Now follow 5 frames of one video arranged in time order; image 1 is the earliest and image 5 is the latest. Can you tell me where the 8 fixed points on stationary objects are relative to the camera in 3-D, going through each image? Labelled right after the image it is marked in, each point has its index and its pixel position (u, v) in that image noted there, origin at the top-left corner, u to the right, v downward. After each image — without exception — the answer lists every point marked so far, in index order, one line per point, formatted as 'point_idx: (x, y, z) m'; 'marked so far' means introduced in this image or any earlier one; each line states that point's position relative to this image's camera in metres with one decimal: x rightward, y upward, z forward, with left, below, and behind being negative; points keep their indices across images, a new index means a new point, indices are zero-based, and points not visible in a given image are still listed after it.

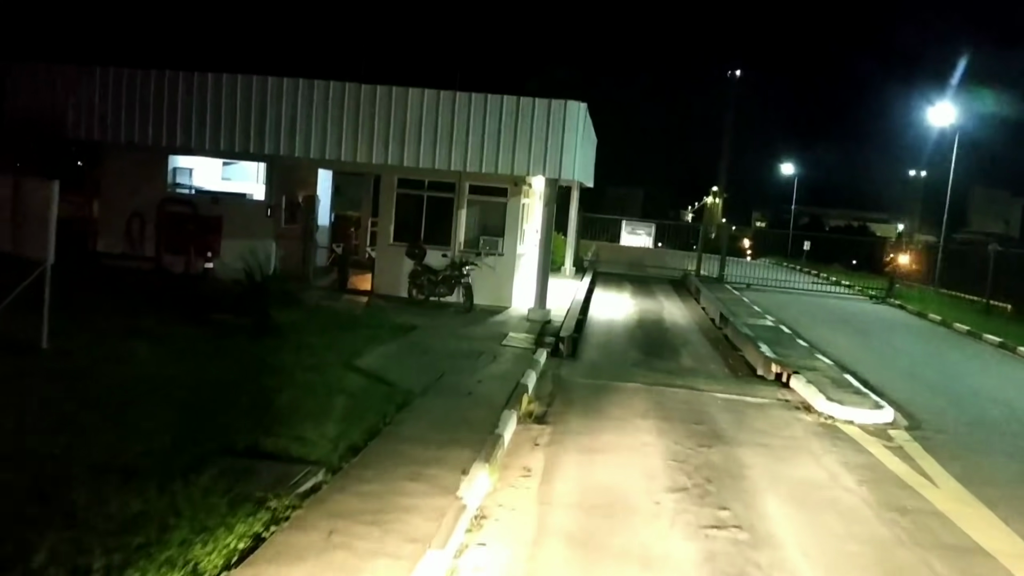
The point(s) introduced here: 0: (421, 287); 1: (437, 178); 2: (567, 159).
0: (-1.4, 0.0, +16.5) m
1: (-1.2, +1.8, +17.2) m
2: (+0.8, +1.9, +15.3) m
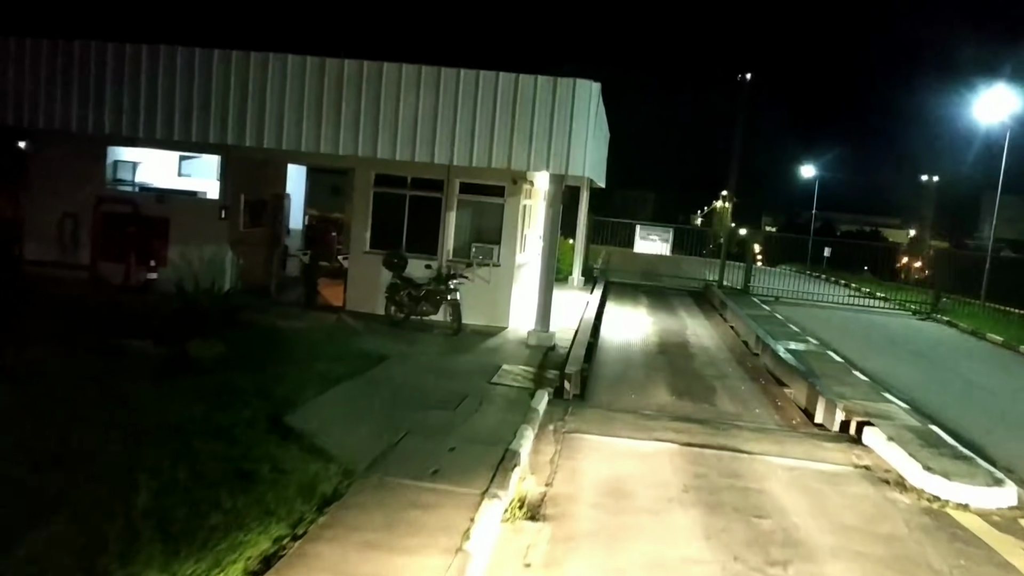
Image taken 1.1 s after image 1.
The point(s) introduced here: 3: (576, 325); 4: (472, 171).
0: (-1.4, -0.2, +13.7) m
1: (-1.2, +1.6, +14.5) m
2: (+0.8, +1.7, +12.5) m
3: (+0.9, -0.5, +15.3) m
4: (-0.6, +1.6, +14.3) m
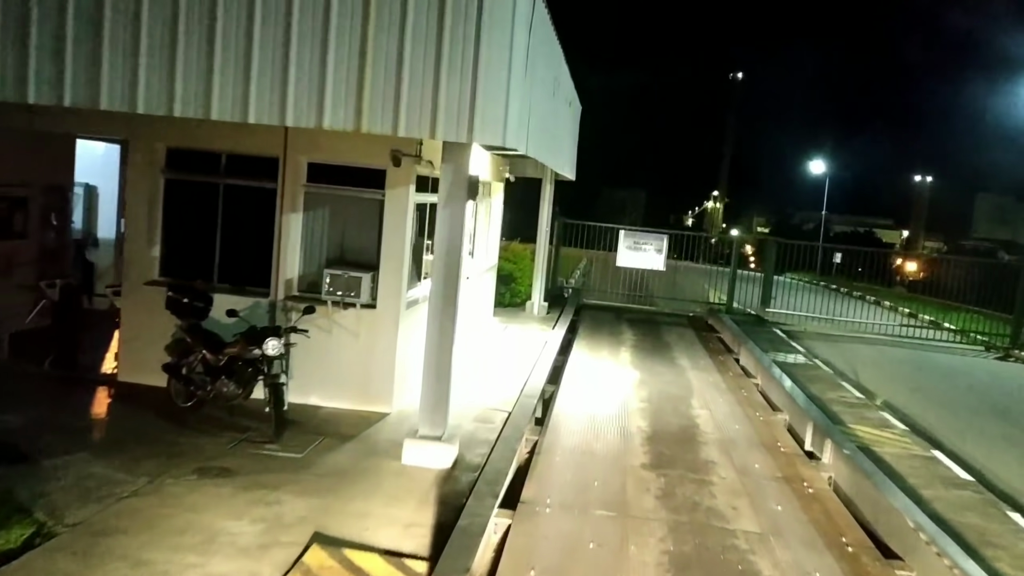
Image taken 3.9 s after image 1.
0: (-2.4, -0.6, +7.7) m
1: (-2.2, +1.1, +8.5) m
2: (-0.2, +1.2, +6.5) m
3: (0.0, -1.0, +9.3) m
4: (-1.5, +1.2, +8.3) m
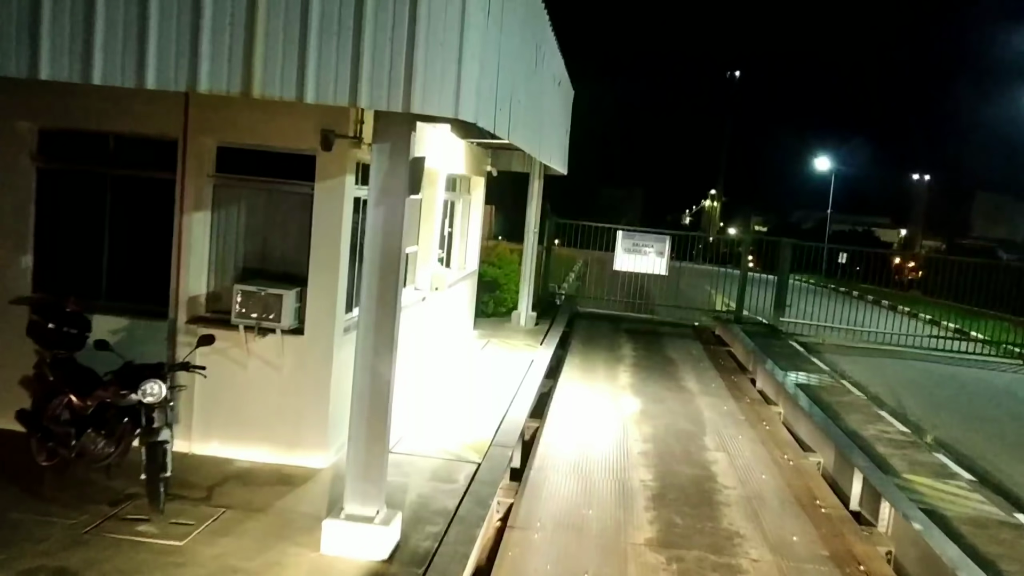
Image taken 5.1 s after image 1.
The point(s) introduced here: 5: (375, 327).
0: (-2.6, -0.8, +5.8) m
1: (-2.4, +1.0, +6.6) m
2: (-0.4, +1.1, +4.6) m
3: (-0.2, -1.1, +7.4) m
4: (-1.7, +1.0, +6.4) m
5: (-0.7, -0.2, +5.2) m
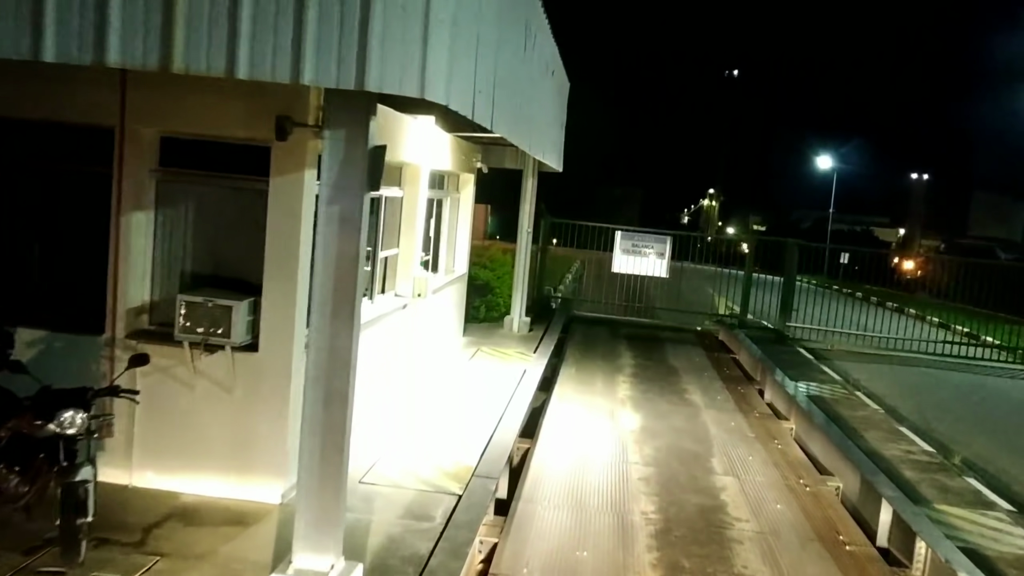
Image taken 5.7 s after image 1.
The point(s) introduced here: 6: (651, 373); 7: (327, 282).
0: (-2.7, -0.8, +5.0) m
1: (-2.5, +0.9, +5.8) m
2: (-0.4, +1.0, +3.8) m
3: (-0.3, -1.2, +6.6) m
4: (-1.8, +1.0, +5.6) m
5: (-0.8, -0.3, +4.4) m
6: (+1.6, -1.0, +11.8) m
7: (-0.8, 0.0, +4.3) m
